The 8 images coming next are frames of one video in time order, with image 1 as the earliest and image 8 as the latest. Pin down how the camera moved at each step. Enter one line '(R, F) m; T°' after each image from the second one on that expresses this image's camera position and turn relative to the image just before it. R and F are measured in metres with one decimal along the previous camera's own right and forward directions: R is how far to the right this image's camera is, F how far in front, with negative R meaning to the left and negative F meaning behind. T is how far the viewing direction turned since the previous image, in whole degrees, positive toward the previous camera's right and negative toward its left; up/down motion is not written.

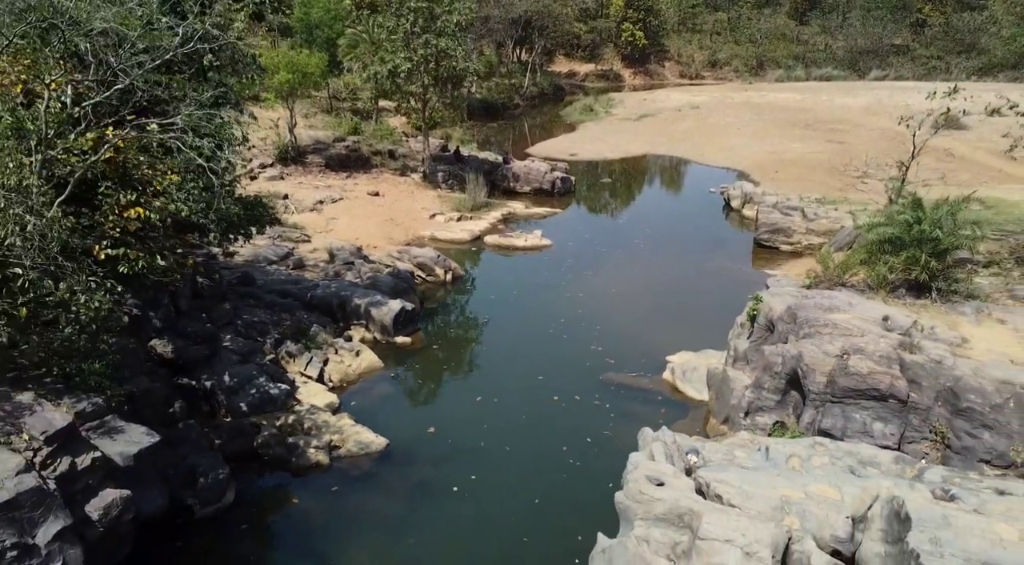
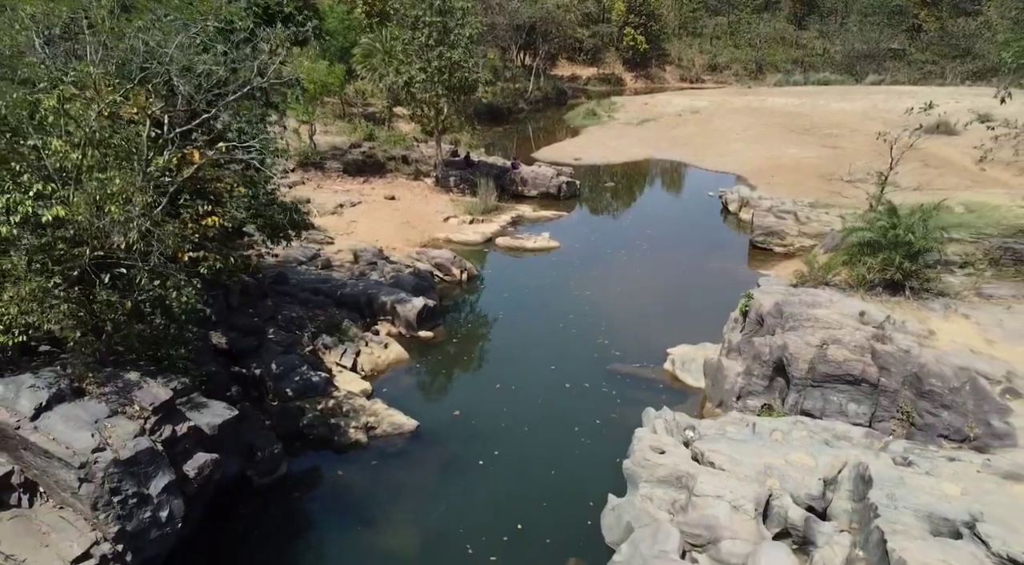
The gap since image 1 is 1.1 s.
(-0.3, -1.7) m; 0°
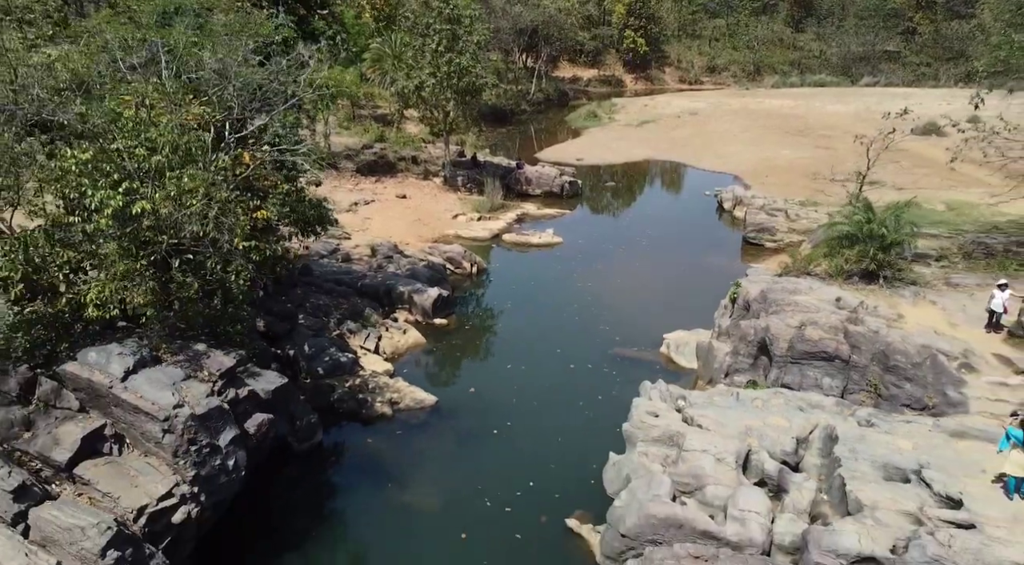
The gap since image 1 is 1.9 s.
(-0.2, -1.7) m; 0°
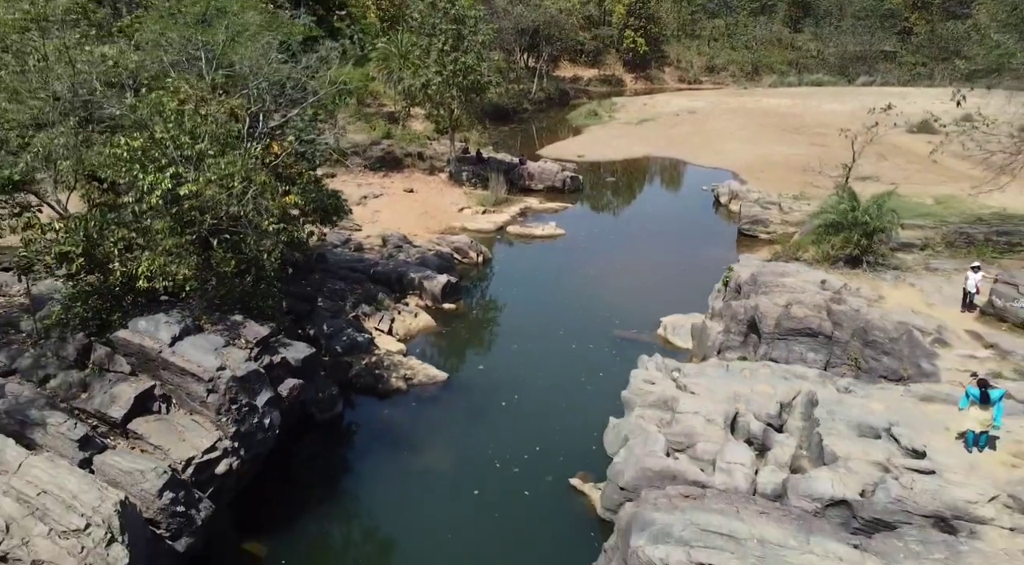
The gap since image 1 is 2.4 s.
(-0.1, -1.2) m; 0°
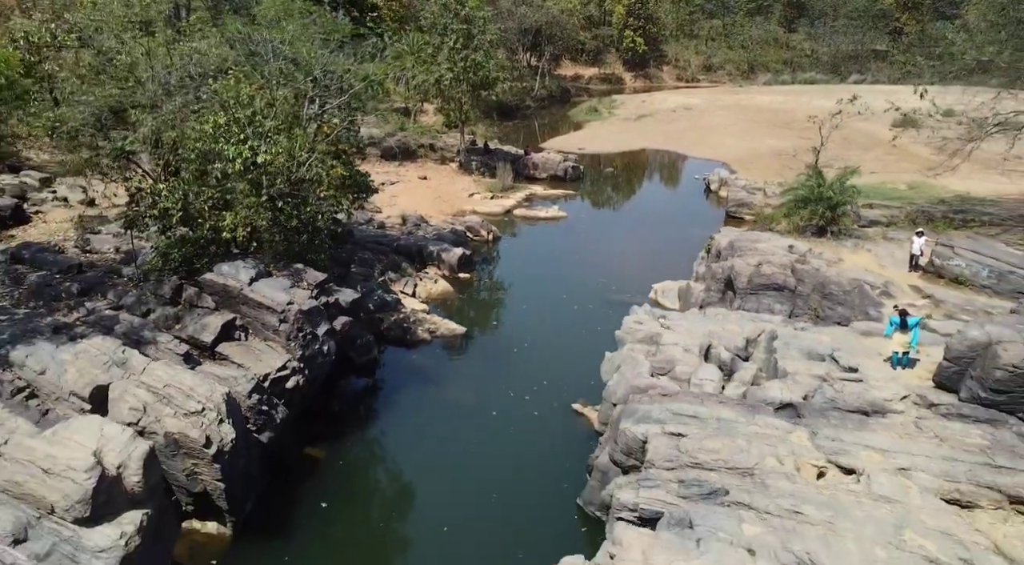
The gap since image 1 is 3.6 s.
(-0.2, -2.8) m; 0°
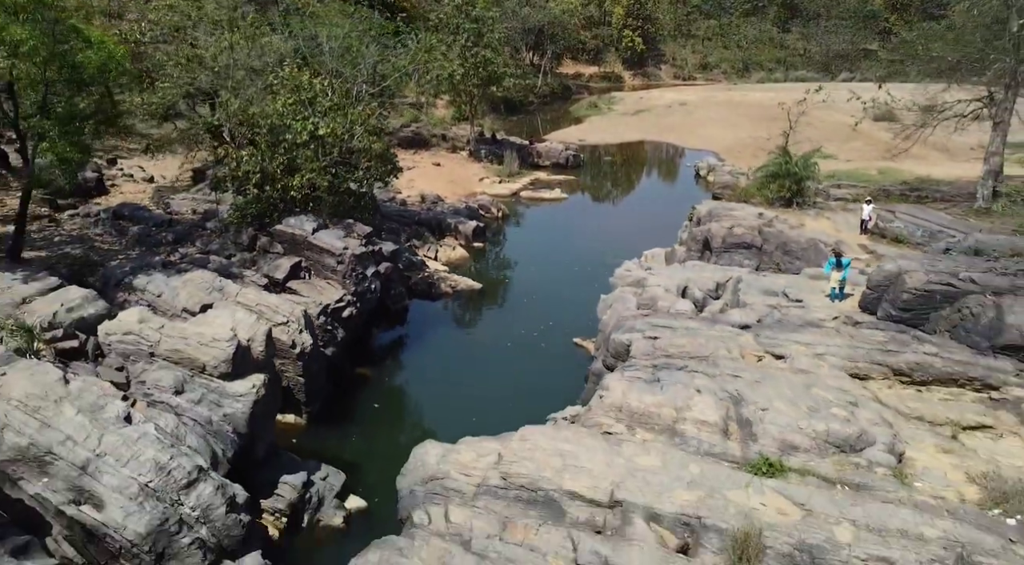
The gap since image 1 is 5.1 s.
(-0.3, -3.5) m; 0°
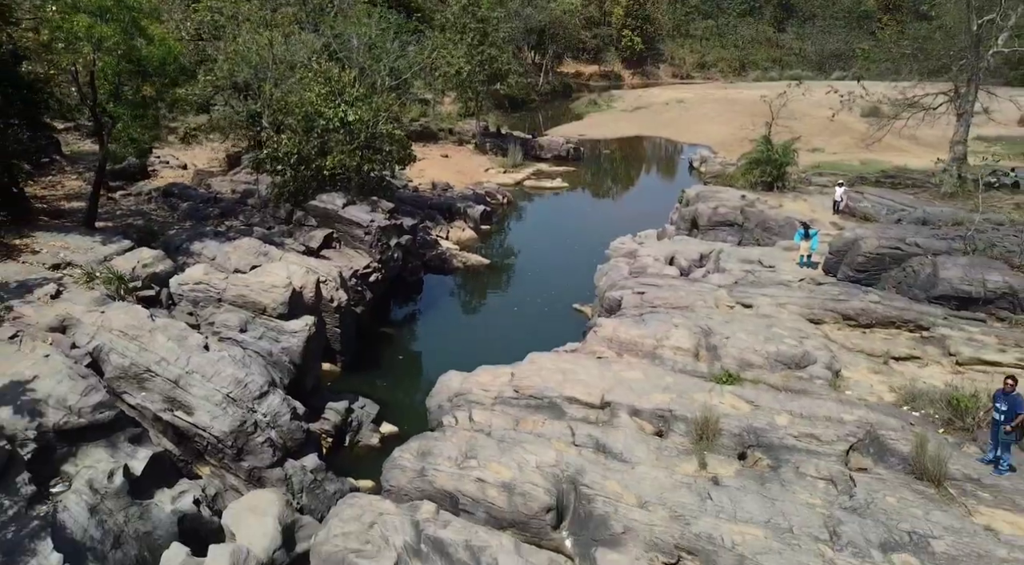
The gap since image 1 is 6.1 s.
(-0.2, -2.4) m; 0°
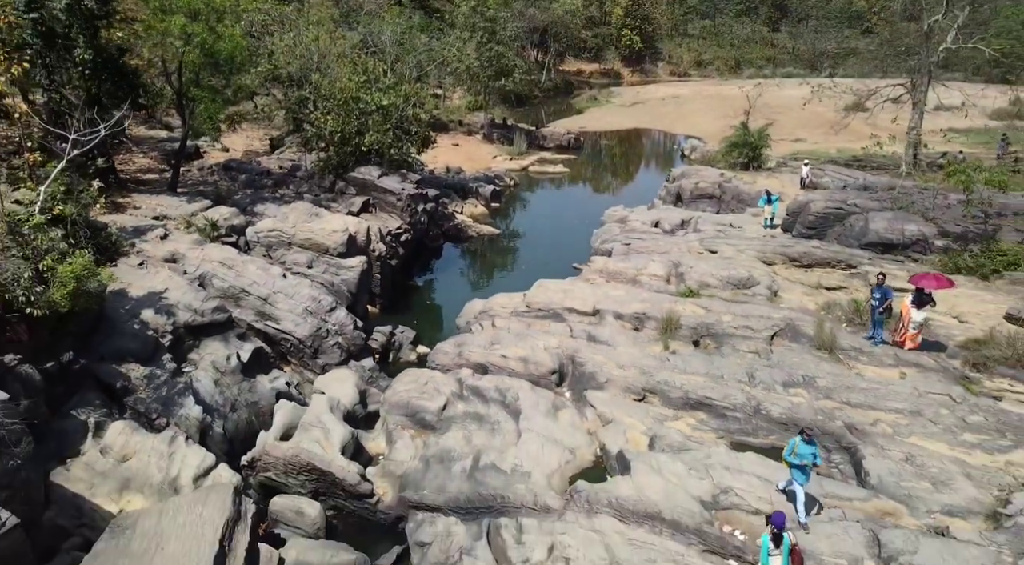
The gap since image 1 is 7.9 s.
(-0.2, -3.8) m; 0°
